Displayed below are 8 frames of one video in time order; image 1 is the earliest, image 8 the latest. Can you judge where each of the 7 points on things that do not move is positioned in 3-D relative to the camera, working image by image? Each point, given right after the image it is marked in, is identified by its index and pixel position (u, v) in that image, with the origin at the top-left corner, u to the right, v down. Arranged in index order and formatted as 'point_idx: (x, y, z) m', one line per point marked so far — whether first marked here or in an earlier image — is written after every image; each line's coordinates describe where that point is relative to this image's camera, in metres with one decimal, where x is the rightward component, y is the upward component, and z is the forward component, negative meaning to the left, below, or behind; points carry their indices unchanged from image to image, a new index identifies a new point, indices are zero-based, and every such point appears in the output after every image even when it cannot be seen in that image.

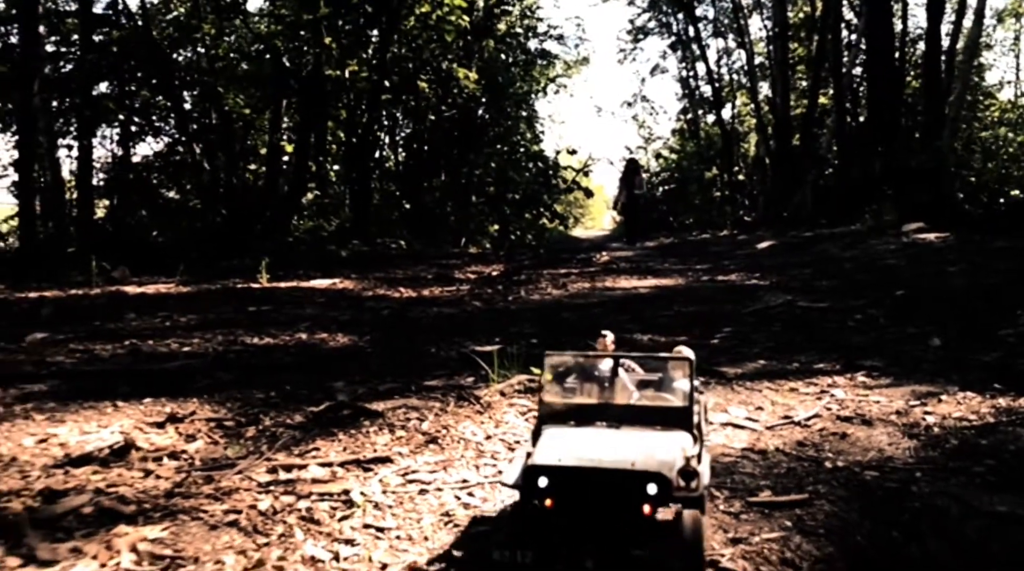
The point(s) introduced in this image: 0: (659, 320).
0: (+1.2, -0.3, +7.9) m
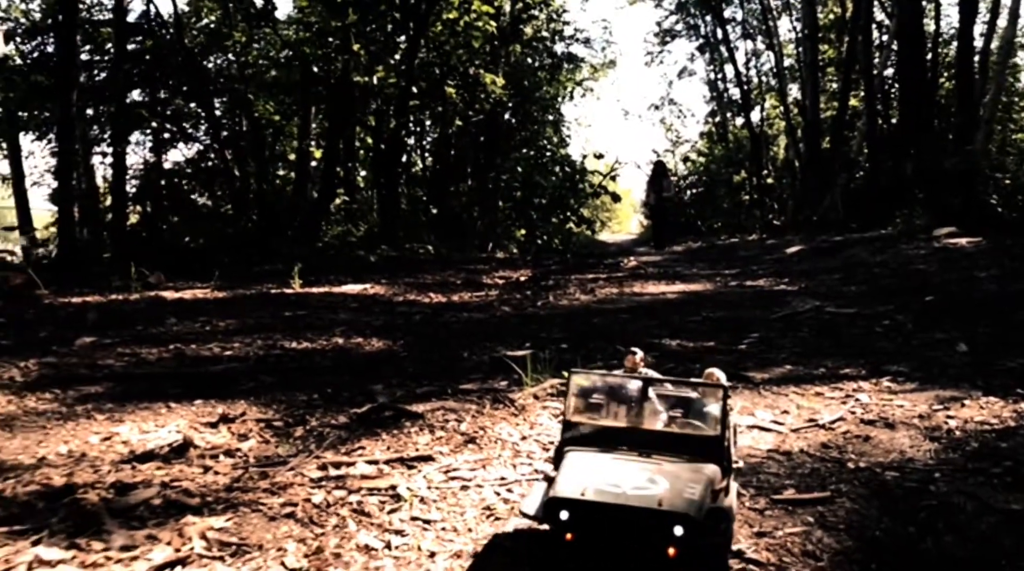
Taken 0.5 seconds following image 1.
0: (+1.4, -0.3, +8.0) m
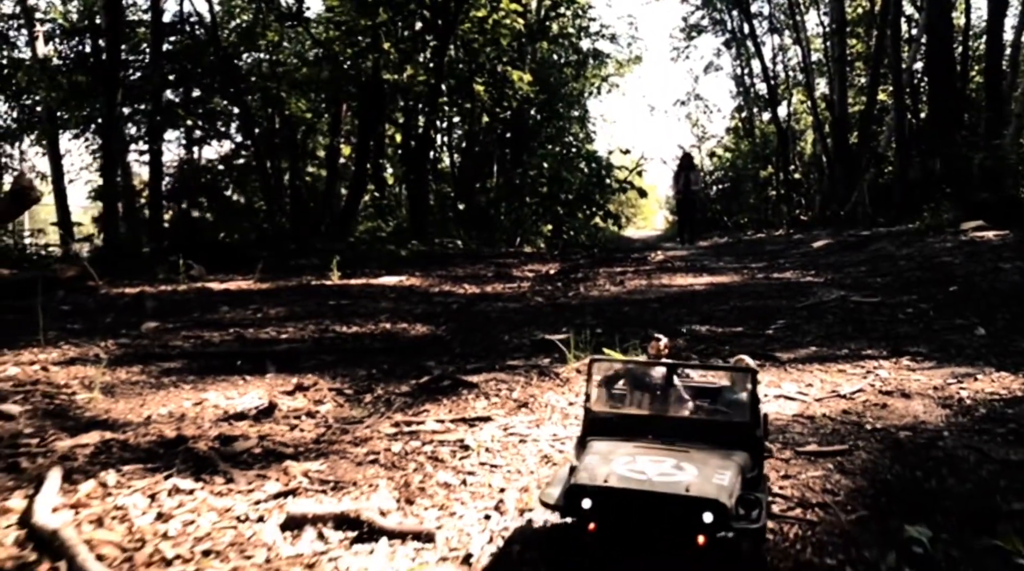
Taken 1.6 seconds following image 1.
0: (+1.7, -0.2, +8.3) m
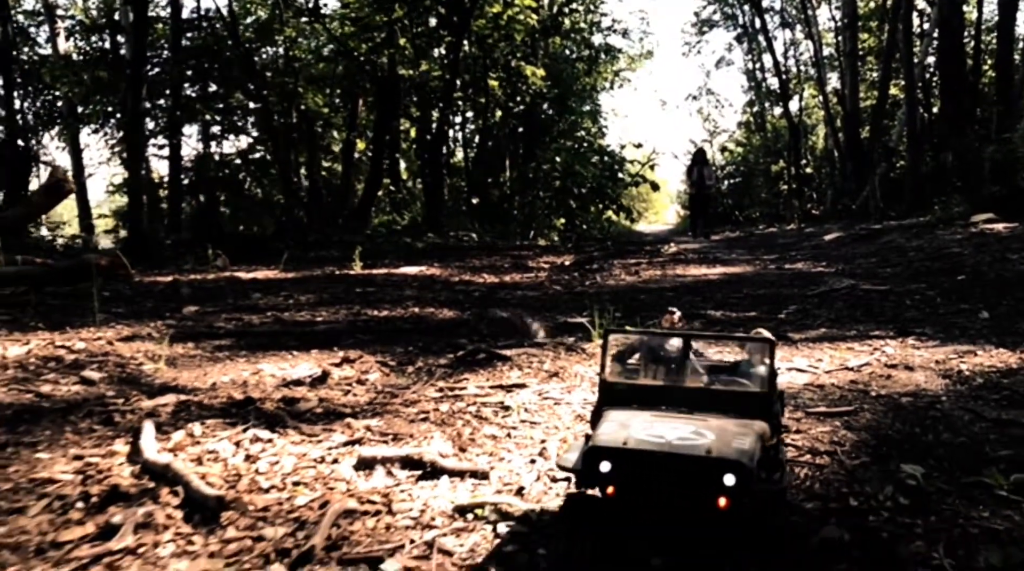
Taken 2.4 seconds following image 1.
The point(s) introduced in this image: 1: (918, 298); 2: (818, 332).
0: (+1.9, -0.1, +8.6) m
1: (+3.3, -0.1, +8.1) m
2: (+2.2, -0.3, +7.1) m
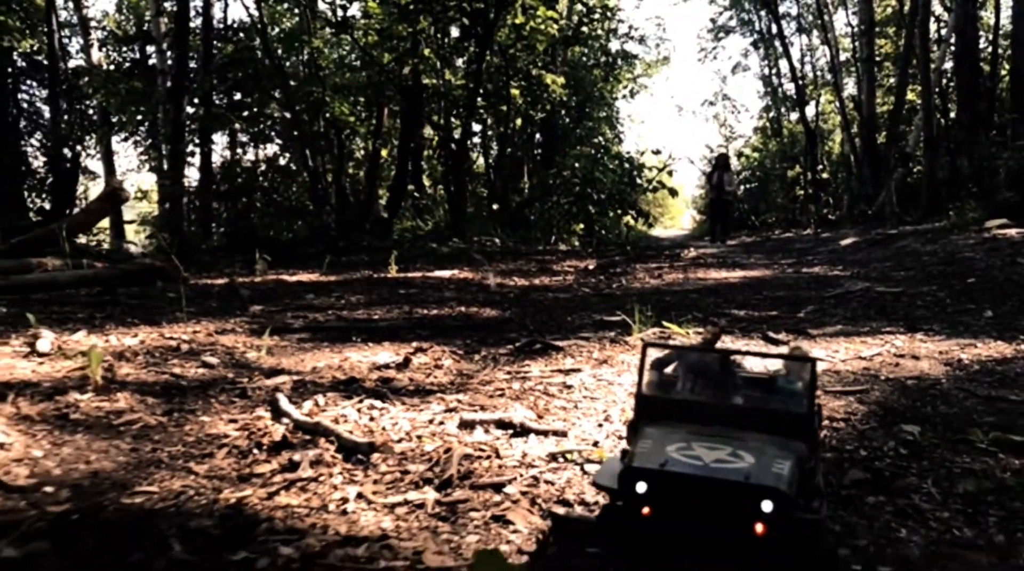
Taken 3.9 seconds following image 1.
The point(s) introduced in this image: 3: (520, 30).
0: (+2.2, -0.1, +9.2) m
1: (+3.6, -0.1, +8.7) m
2: (+2.5, -0.3, +7.7) m
3: (+0.2, +5.0, +19.6) m
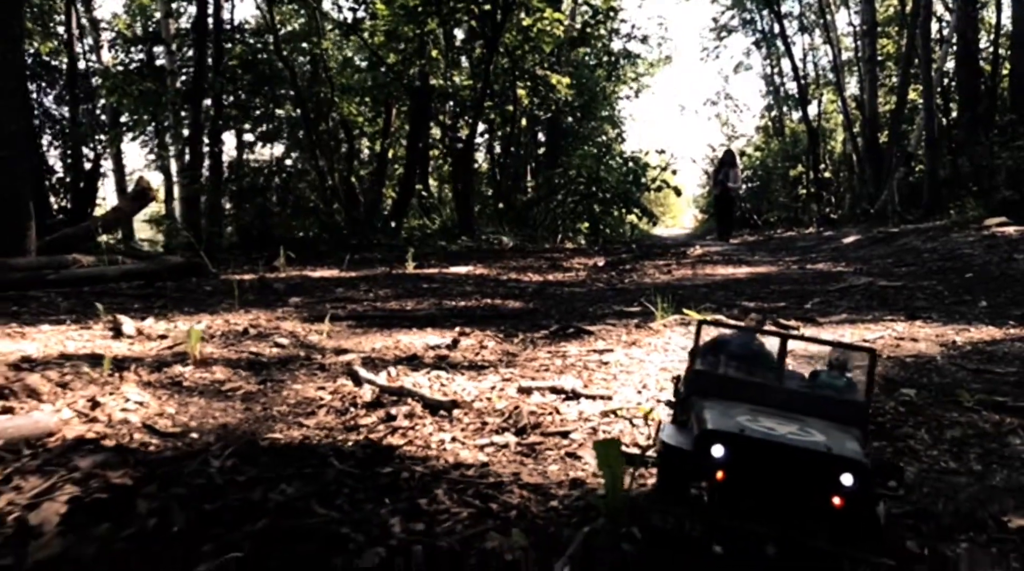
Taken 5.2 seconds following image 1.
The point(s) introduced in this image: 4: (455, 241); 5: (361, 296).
0: (+2.4, -0.1, +9.7) m
1: (+3.8, -0.1, +9.2) m
2: (+2.7, -0.3, +8.2) m
3: (+0.3, +5.1, +20.1) m
4: (-1.0, +0.8, +19.0) m
5: (-1.4, -0.1, +8.9) m
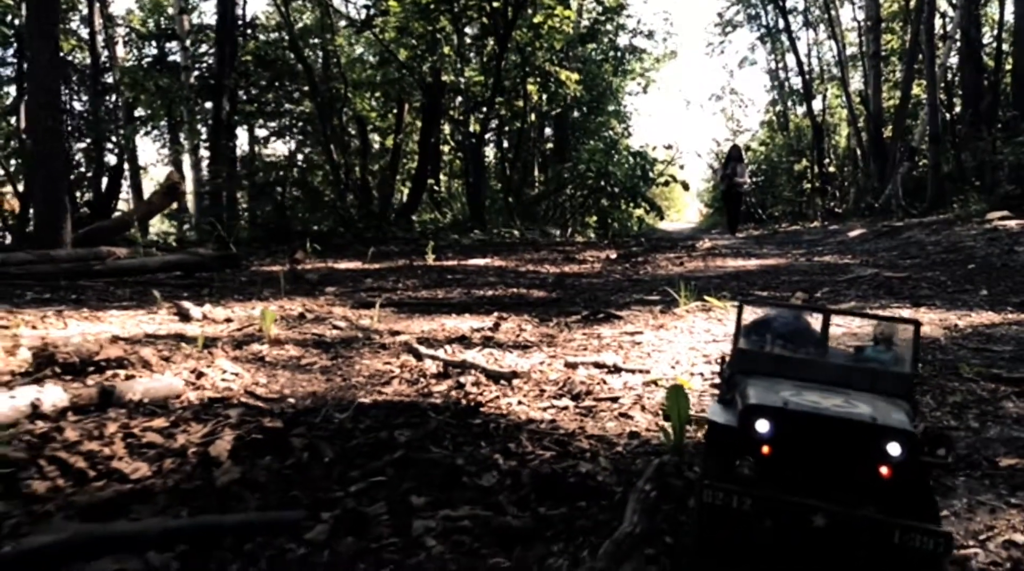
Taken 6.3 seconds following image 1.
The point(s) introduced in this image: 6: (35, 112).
0: (+2.6, 0.0, +10.1) m
1: (+4.0, 0.0, +9.6) m
2: (+2.9, -0.2, +8.6) m
3: (+0.6, +5.2, +20.5) m
4: (-0.8, +1.0, +19.4) m
5: (-1.1, 0.0, +9.3) m
6: (-5.0, +1.8, +10.4) m
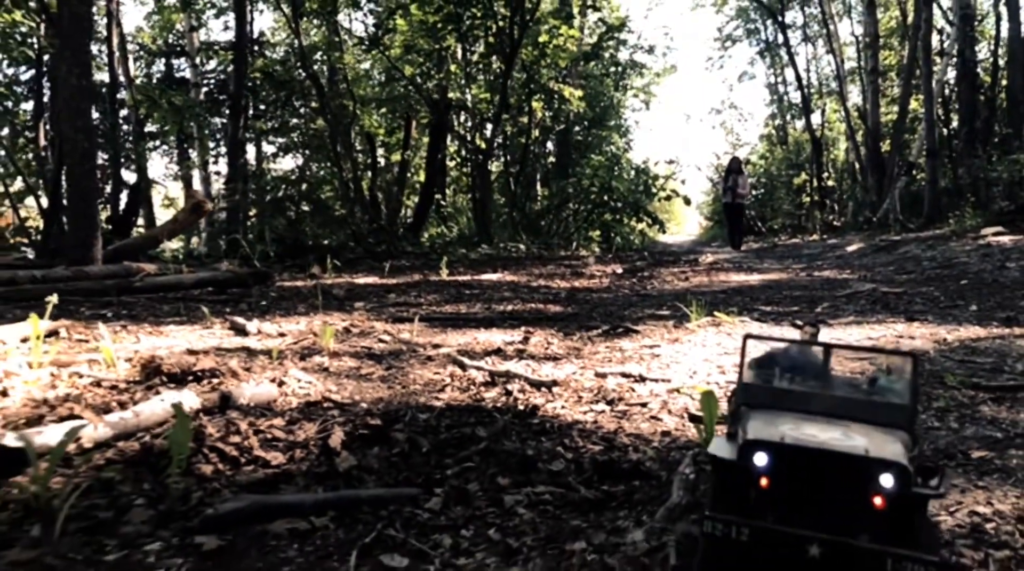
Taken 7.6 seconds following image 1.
0: (+2.8, -0.2, +10.6) m
1: (+4.2, -0.1, +10.1) m
2: (+3.0, -0.3, +9.1) m
3: (+0.8, +4.9, +21.1) m
4: (-0.6, +0.7, +20.0) m
5: (-1.0, -0.2, +9.8) m
6: (-4.8, +1.7, +11.0) m
